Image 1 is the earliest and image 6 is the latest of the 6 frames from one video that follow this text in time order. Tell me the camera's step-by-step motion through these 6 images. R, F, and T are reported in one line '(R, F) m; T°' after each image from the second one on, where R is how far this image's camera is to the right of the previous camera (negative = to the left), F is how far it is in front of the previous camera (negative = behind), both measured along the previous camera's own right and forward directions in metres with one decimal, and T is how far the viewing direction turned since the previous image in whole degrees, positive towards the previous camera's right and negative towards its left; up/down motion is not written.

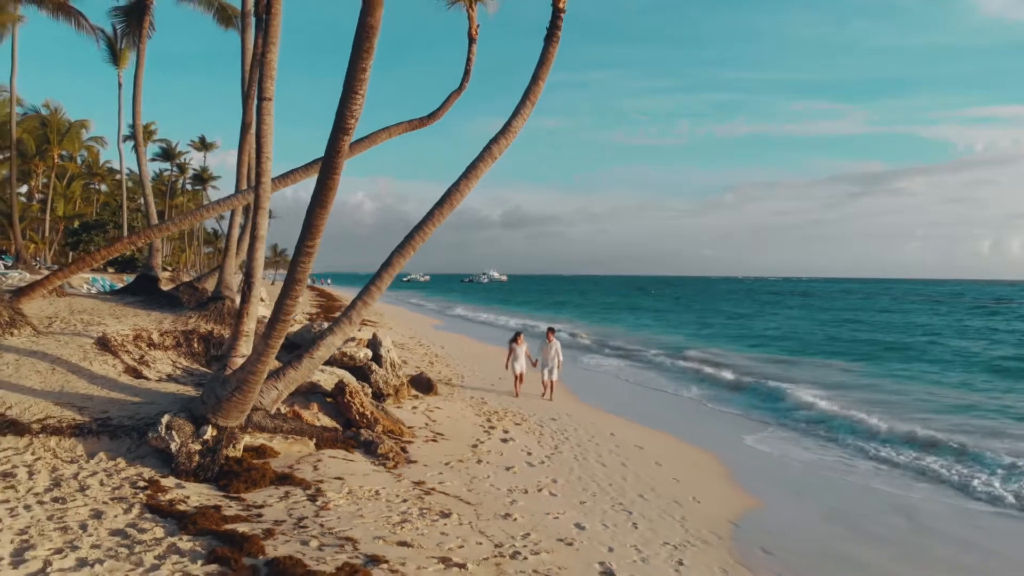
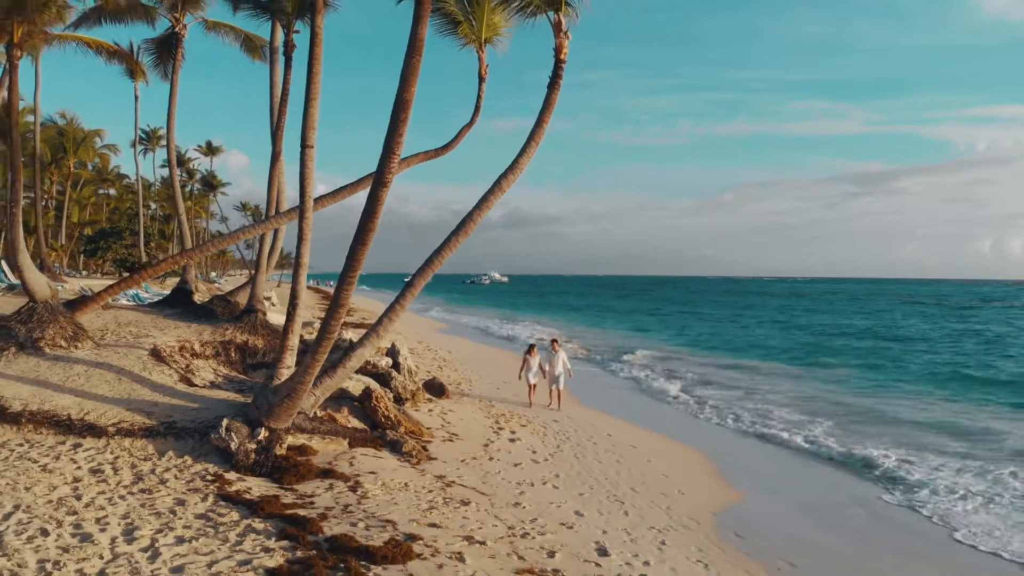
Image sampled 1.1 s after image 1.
(-0.1, -1.0) m; 0°
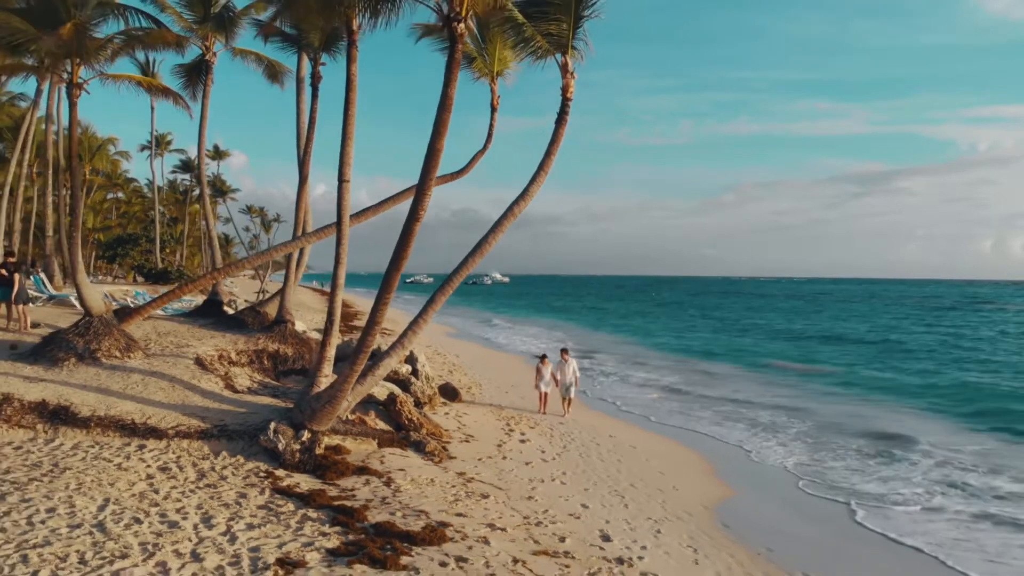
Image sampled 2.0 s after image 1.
(-0.2, -0.9) m; 0°
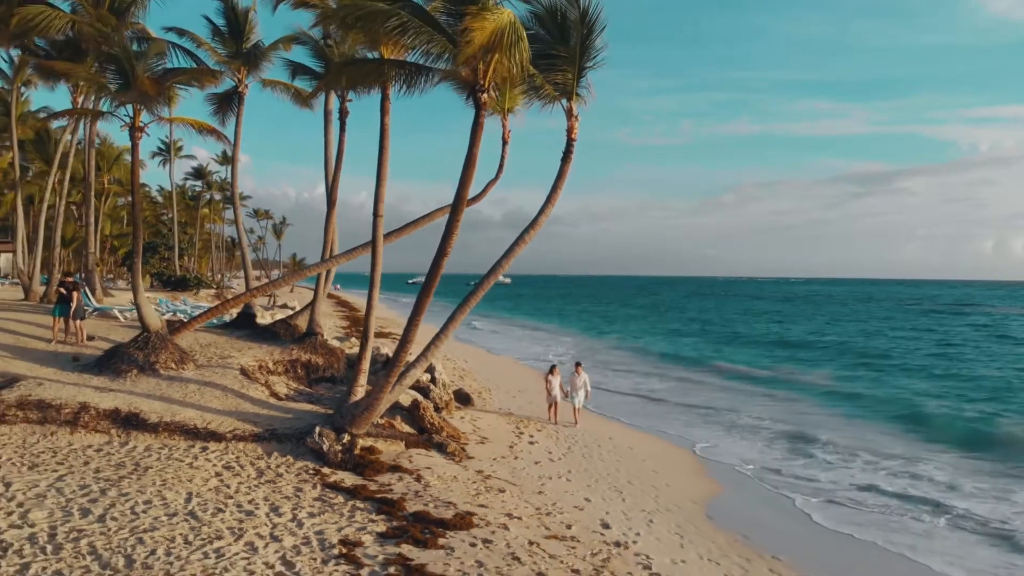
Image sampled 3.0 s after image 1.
(-0.2, -1.2) m; 0°
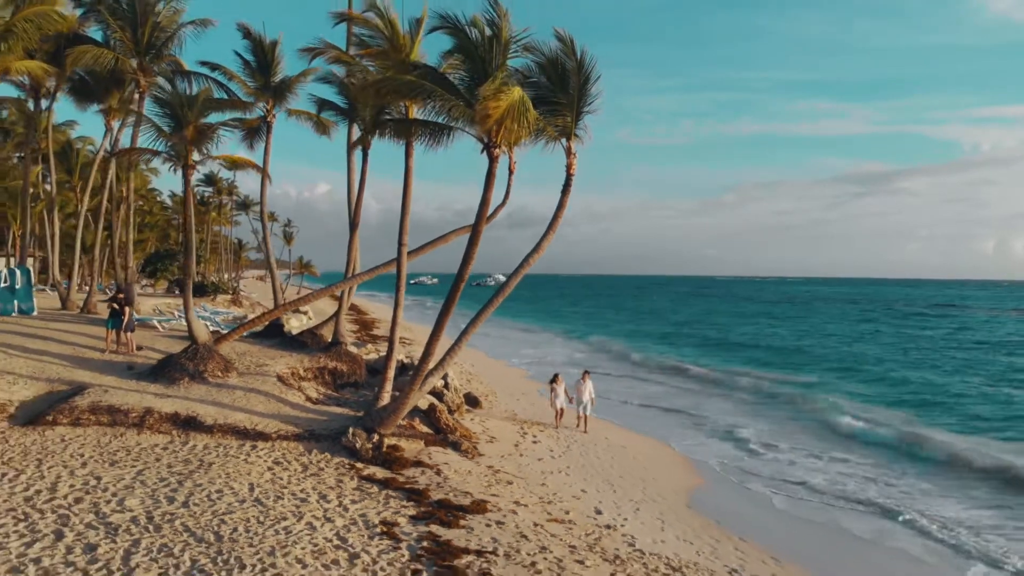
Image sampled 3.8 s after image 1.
(-0.1, -1.4) m; 0°
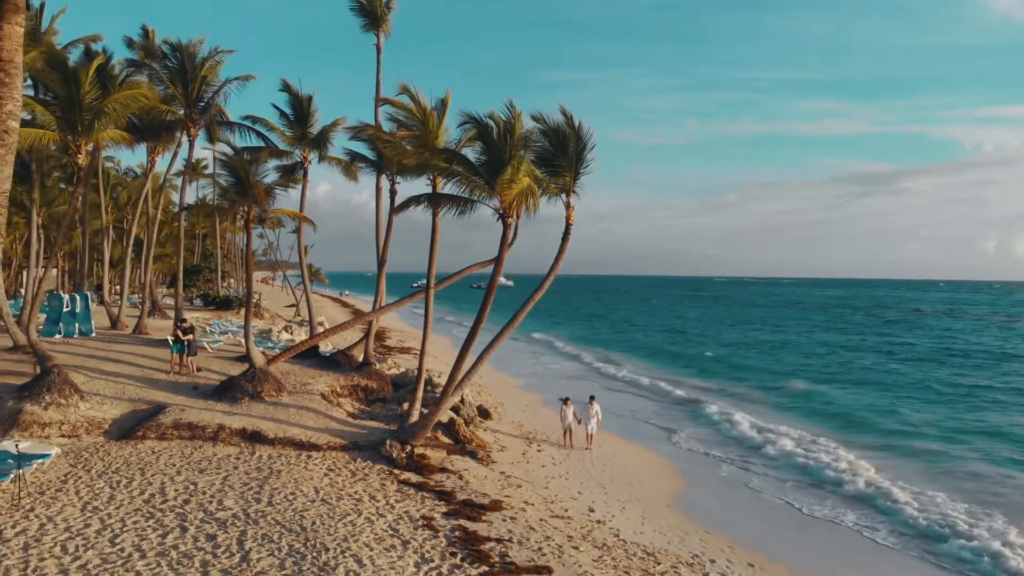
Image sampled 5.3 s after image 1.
(-0.1, -2.1) m; 0°
